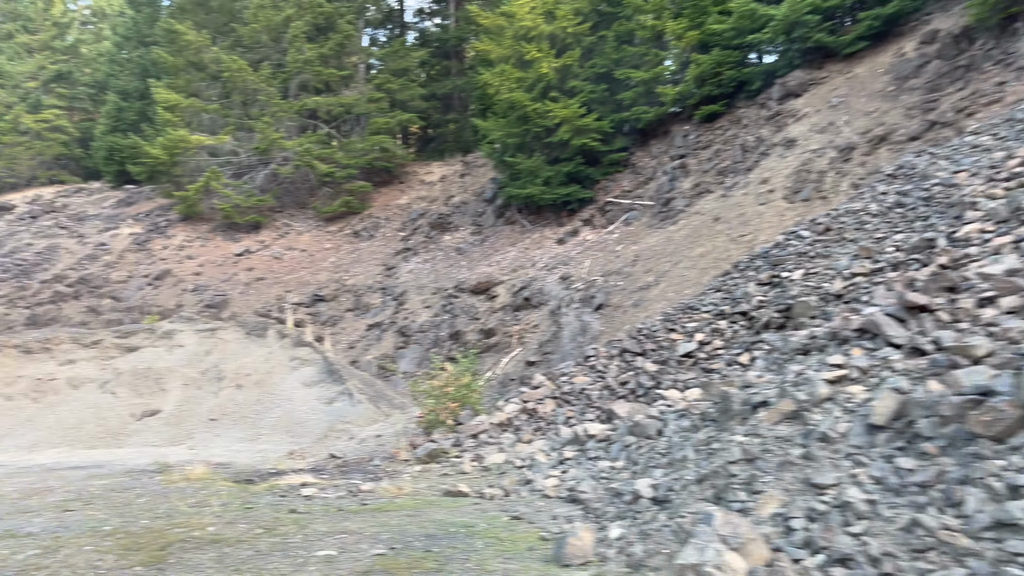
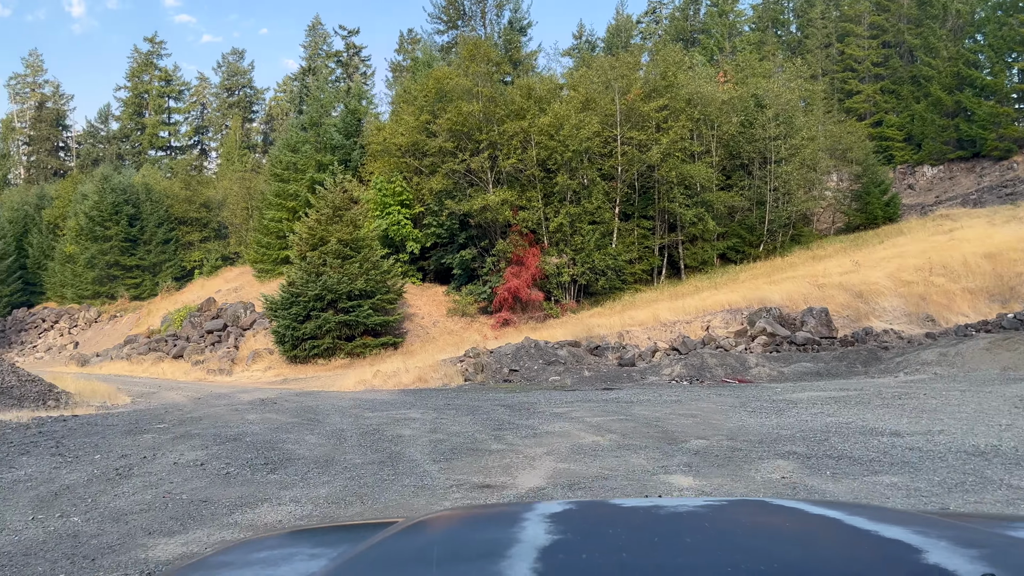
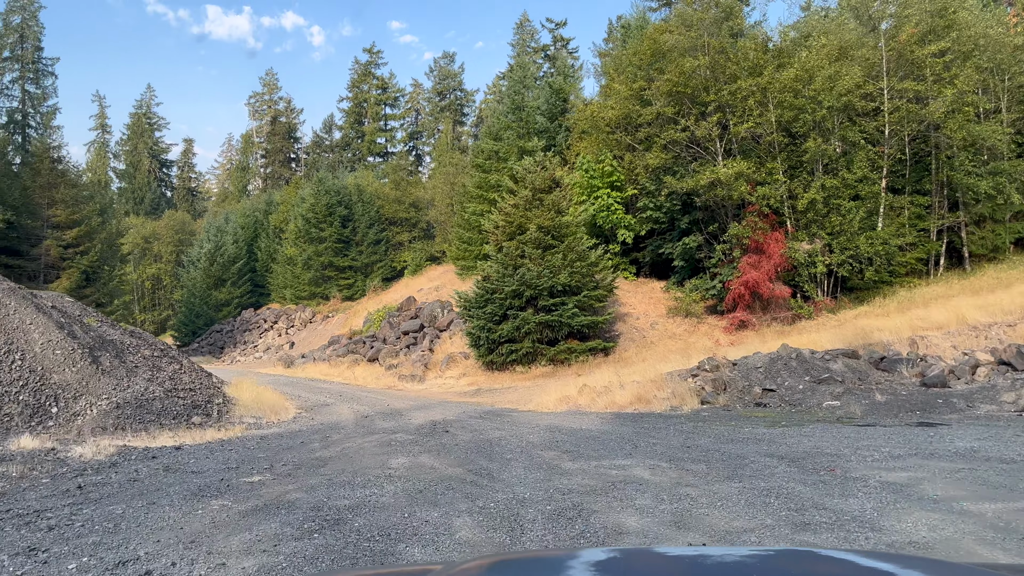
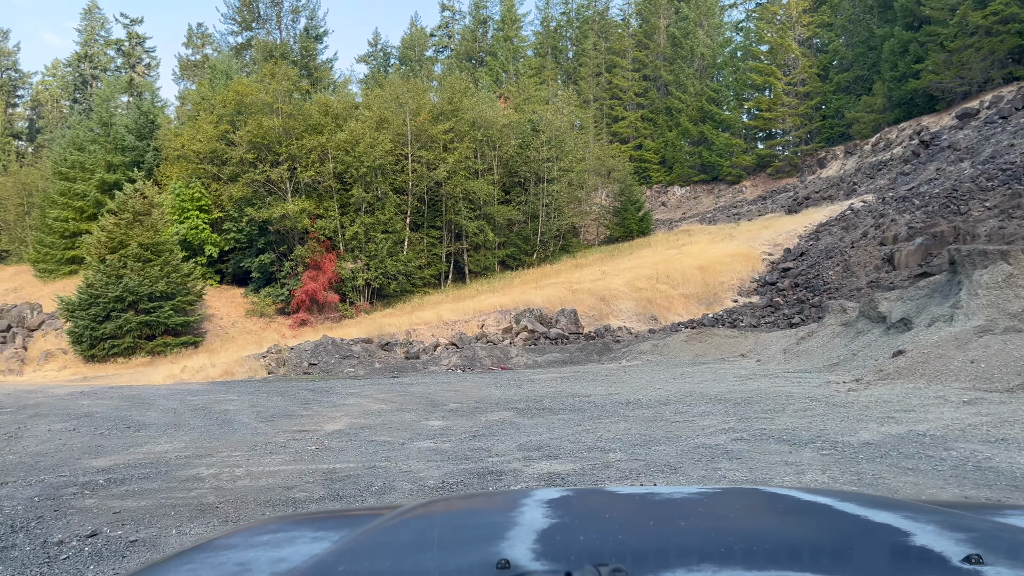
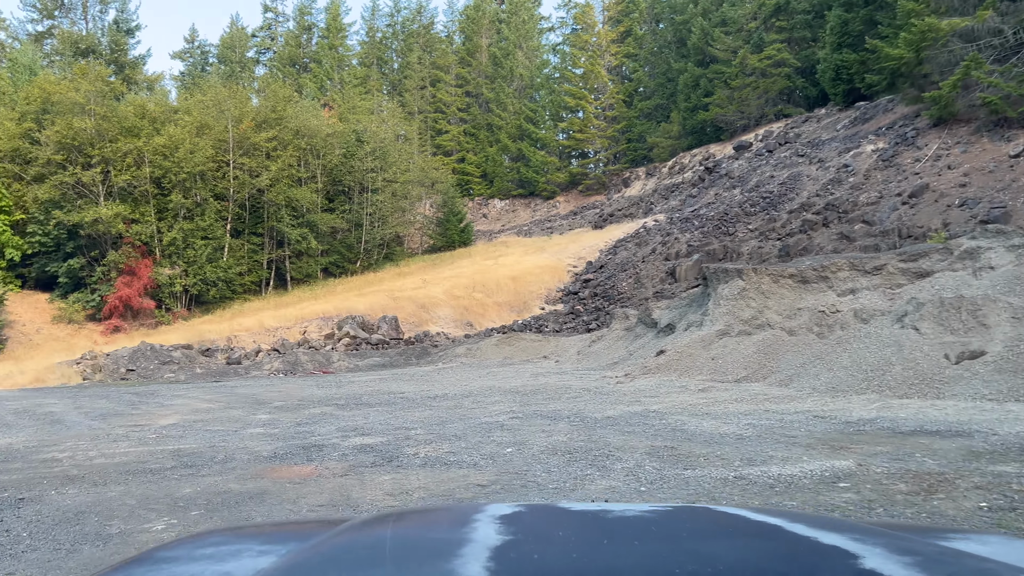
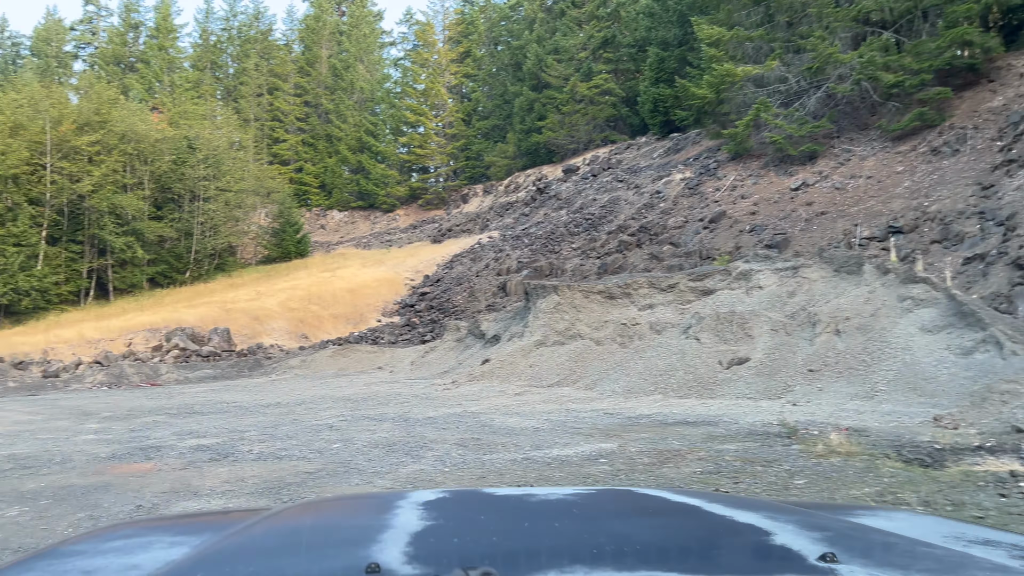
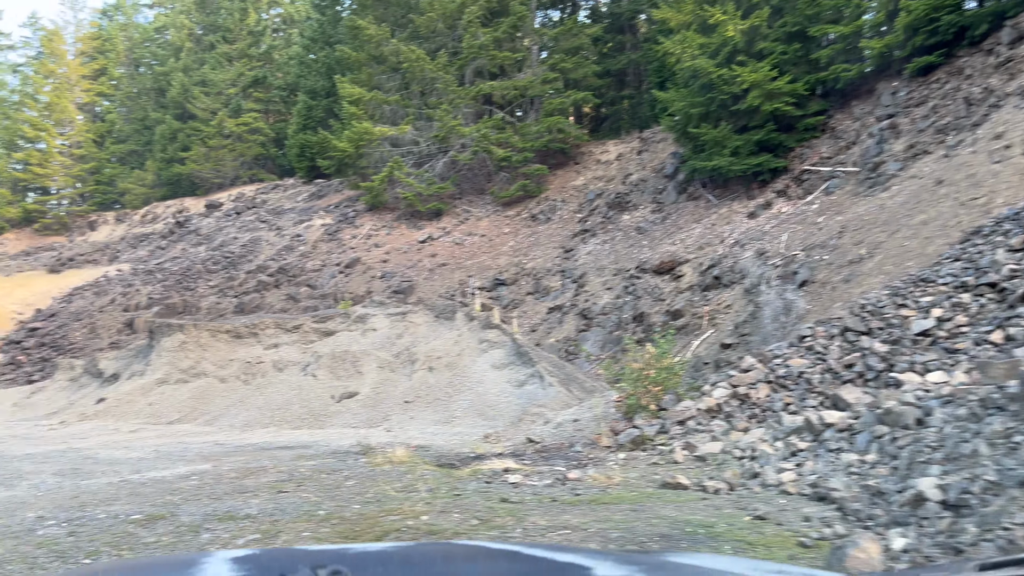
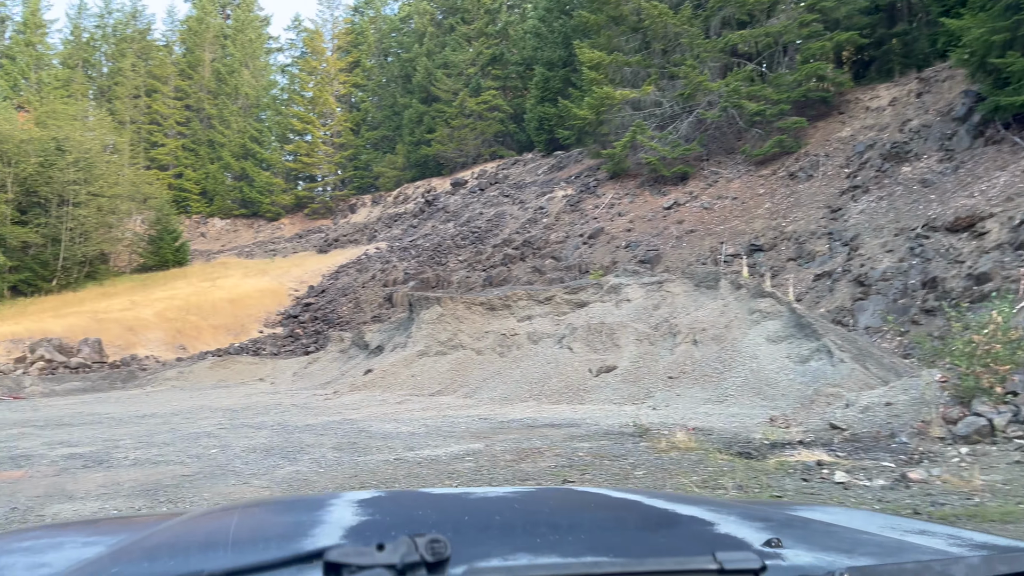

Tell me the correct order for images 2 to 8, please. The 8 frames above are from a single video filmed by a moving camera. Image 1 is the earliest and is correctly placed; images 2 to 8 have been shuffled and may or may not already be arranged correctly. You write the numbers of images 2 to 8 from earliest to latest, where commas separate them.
7, 8, 6, 5, 4, 2, 3
